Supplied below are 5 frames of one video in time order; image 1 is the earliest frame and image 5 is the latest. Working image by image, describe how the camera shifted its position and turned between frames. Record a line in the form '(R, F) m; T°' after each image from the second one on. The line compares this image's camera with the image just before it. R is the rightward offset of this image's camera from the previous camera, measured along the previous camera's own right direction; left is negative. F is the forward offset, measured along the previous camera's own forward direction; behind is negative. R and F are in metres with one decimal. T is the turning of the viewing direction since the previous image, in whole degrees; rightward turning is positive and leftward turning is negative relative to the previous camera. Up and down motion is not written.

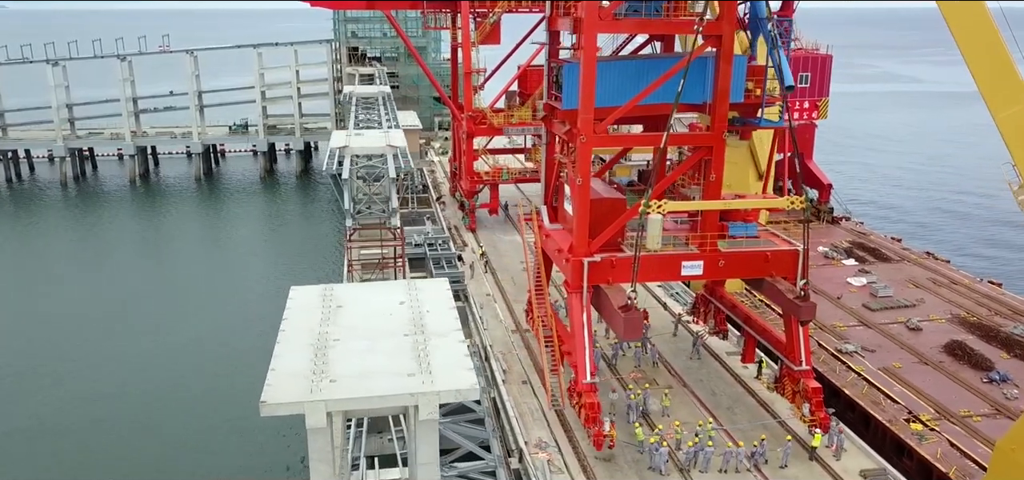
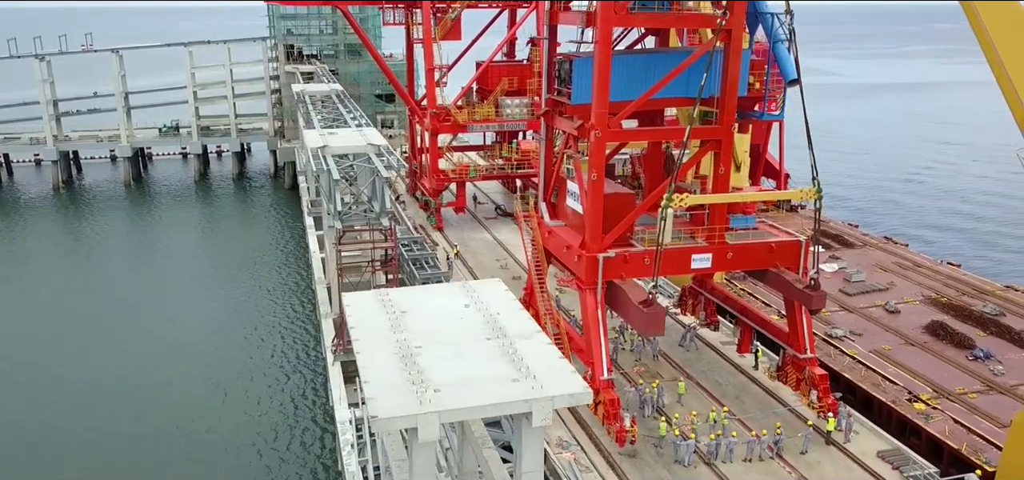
(-2.0, +0.4) m; +5°
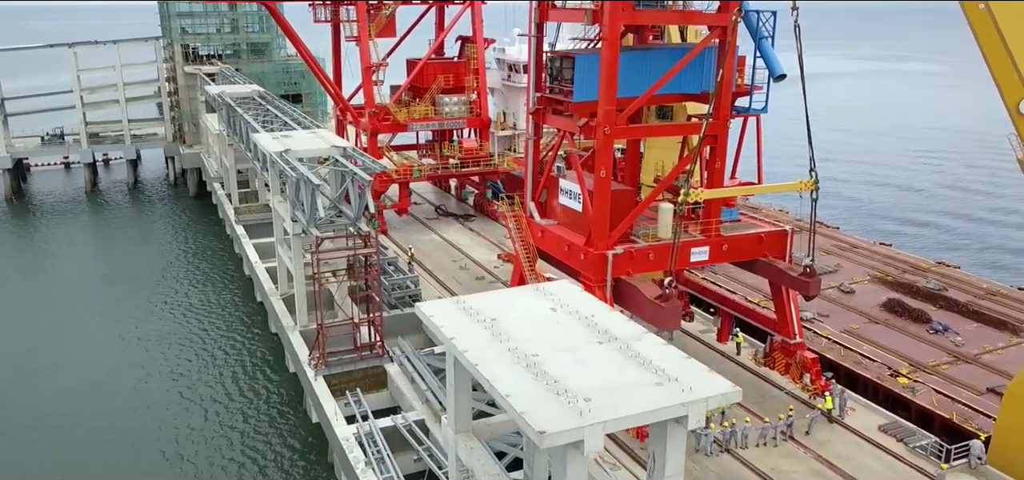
(-2.7, +0.5) m; +8°
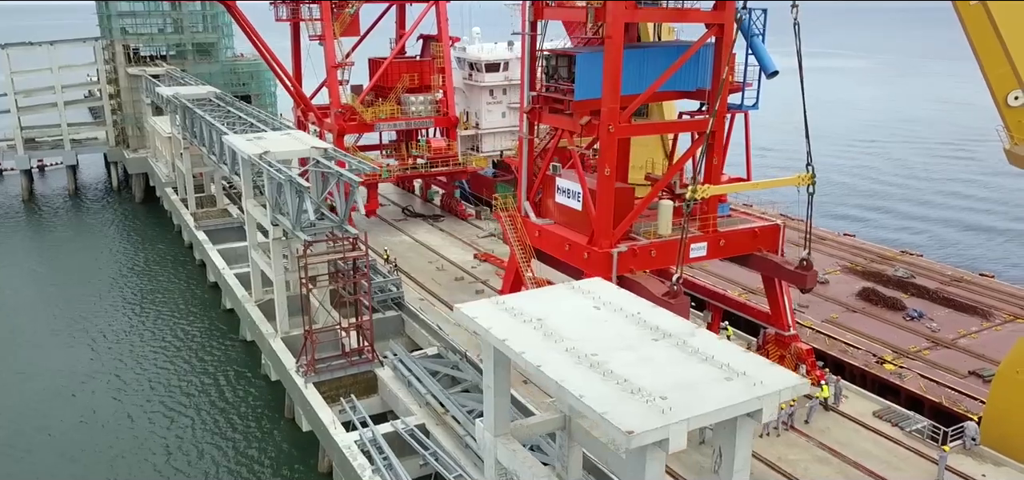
(-1.4, +0.2) m; +4°
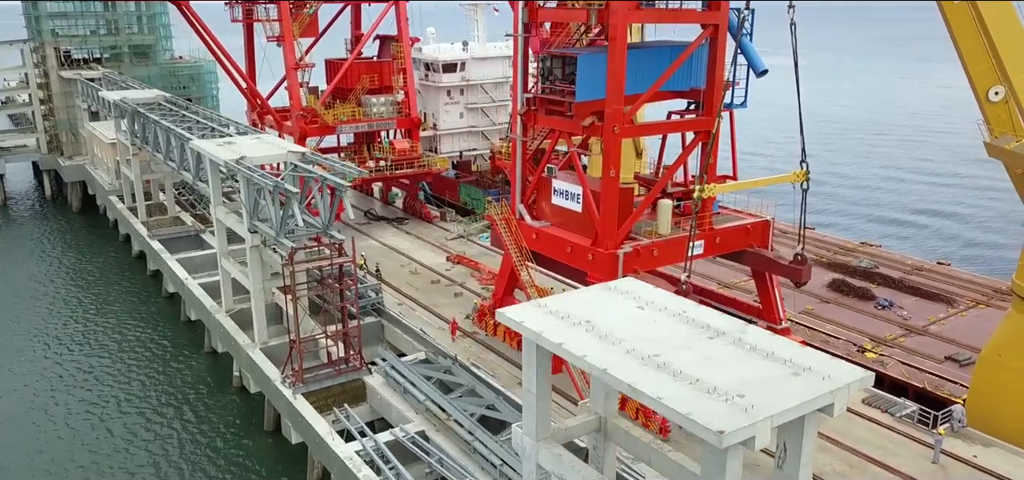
(-1.5, +0.2) m; +5°
